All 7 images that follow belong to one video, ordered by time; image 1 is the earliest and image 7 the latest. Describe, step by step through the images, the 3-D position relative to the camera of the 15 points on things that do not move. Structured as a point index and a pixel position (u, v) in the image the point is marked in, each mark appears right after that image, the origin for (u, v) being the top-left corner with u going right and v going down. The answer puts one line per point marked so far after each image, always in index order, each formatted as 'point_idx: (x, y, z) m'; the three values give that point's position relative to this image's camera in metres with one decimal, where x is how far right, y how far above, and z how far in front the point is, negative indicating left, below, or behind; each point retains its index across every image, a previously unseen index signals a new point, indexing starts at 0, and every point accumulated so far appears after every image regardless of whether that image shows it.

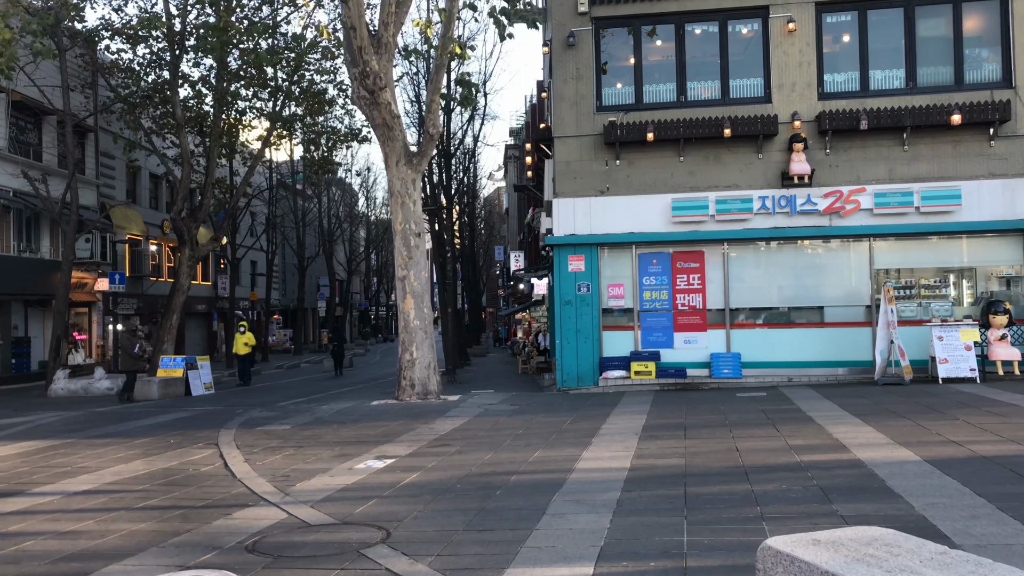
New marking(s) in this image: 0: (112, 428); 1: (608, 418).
0: (-6.7, -2.4, +14.4) m
1: (+1.5, -2.0, +12.9) m
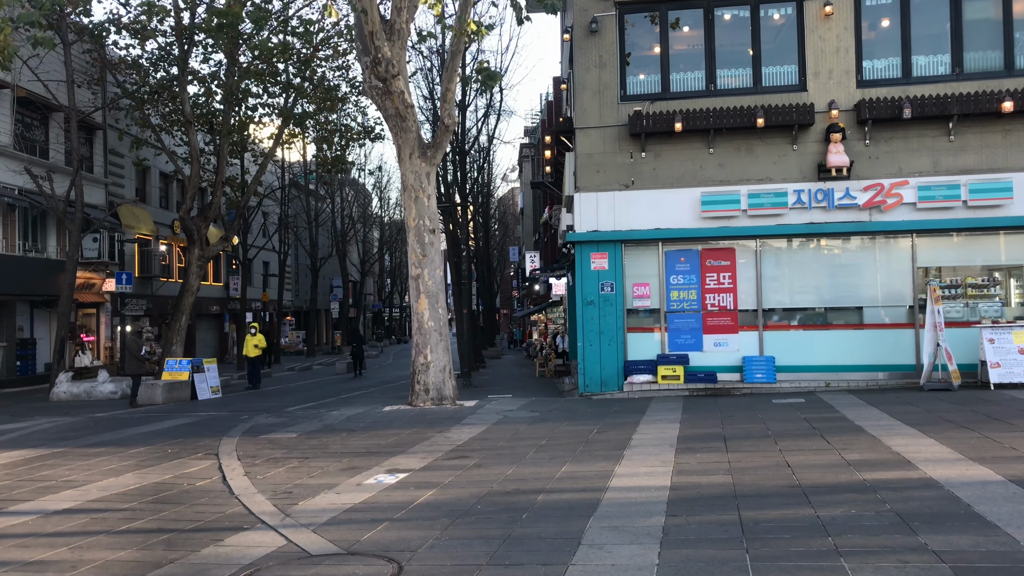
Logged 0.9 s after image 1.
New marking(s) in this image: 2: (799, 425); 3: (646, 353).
0: (-6.4, -2.3, +13.6) m
1: (+1.8, -2.0, +12.0) m
2: (+3.9, -1.8, +11.5) m
3: (+2.6, -1.3, +16.8) m
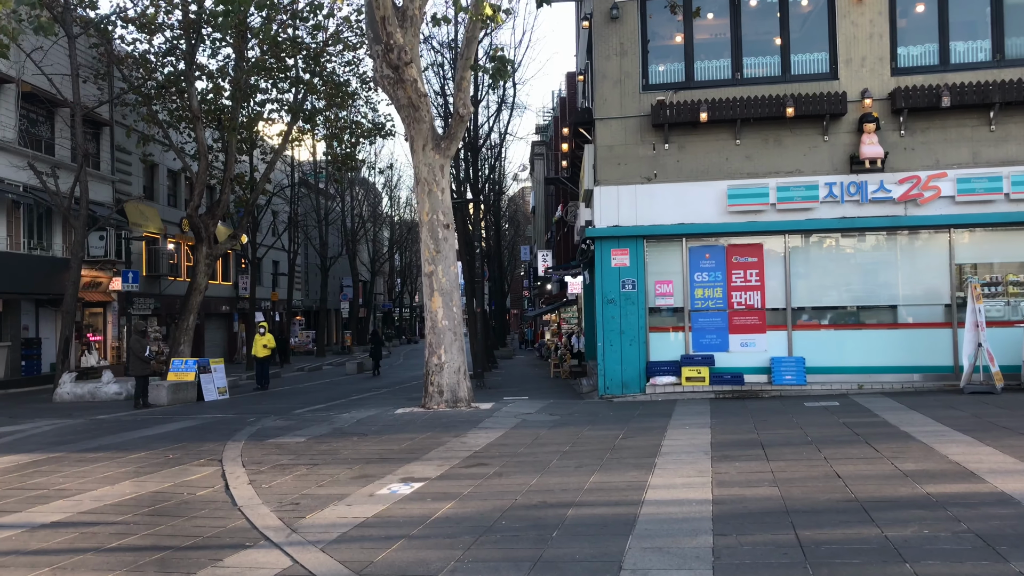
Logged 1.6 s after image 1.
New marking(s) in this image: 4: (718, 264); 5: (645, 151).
0: (-6.1, -2.3, +13.0) m
1: (+2.0, -1.9, +11.3) m
2: (+4.1, -1.8, +10.8) m
3: (+3.0, -1.2, +16.1) m
4: (+3.8, +0.4, +16.0) m
5: (+2.5, +2.6, +16.2) m
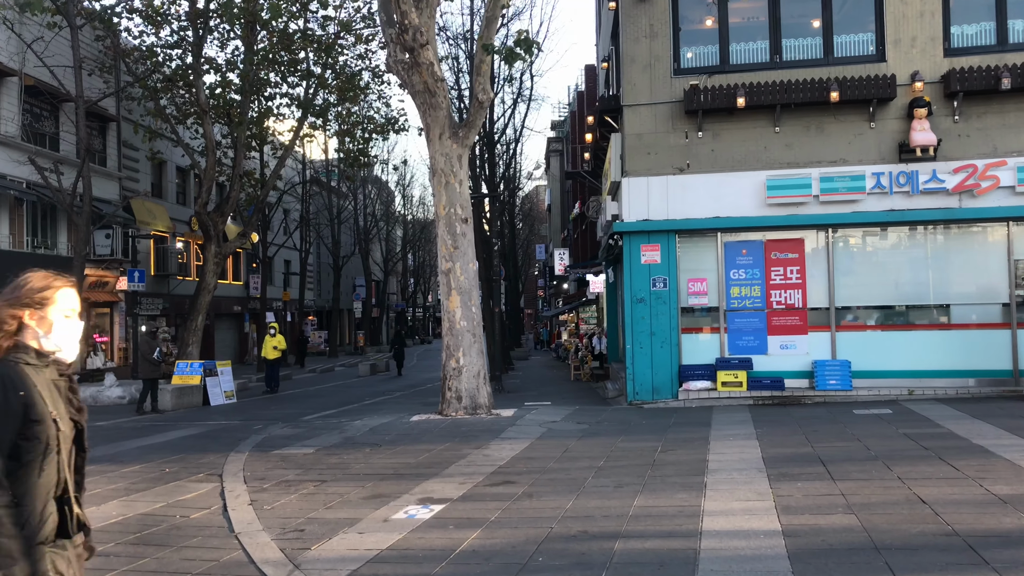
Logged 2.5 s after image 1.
0: (-5.7, -2.3, +12.1) m
1: (+2.4, -1.9, +10.2) m
2: (+4.5, -1.8, +9.7) m
3: (+3.4, -1.2, +15.0) m
4: (+4.2, +0.5, +14.9) m
5: (+2.9, +2.6, +15.1) m
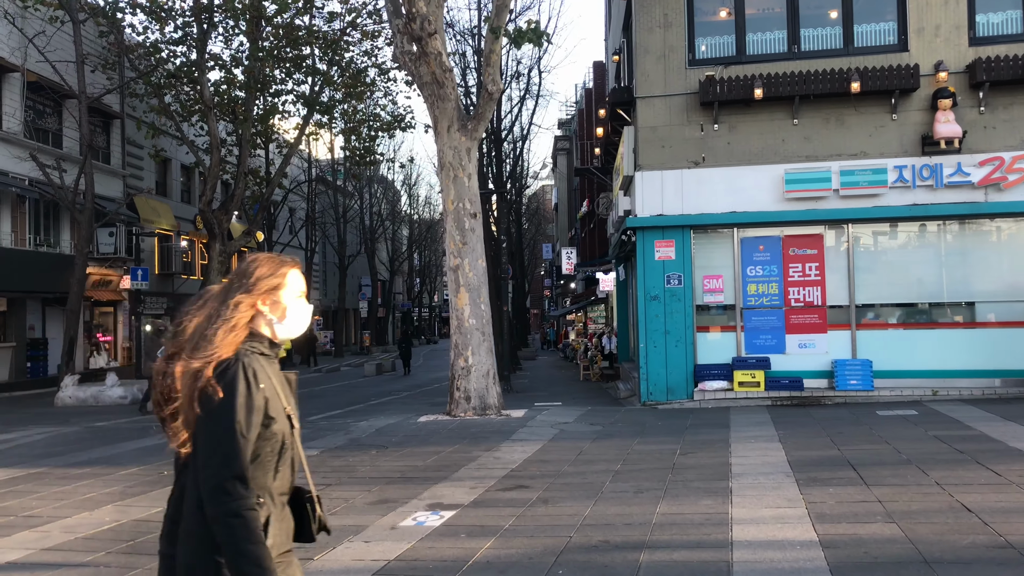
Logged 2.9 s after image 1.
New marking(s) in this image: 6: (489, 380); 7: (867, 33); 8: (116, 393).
0: (-5.6, -2.2, +11.7) m
1: (+2.5, -1.8, +9.8) m
2: (+4.6, -1.7, +9.2) m
3: (+3.5, -1.2, +14.6) m
4: (+4.4, +0.5, +14.5) m
5: (+3.1, +2.7, +14.7) m
6: (-0.4, -1.5, +14.0) m
7: (+5.9, +4.3, +14.3) m
8: (-9.1, -2.4, +19.6) m
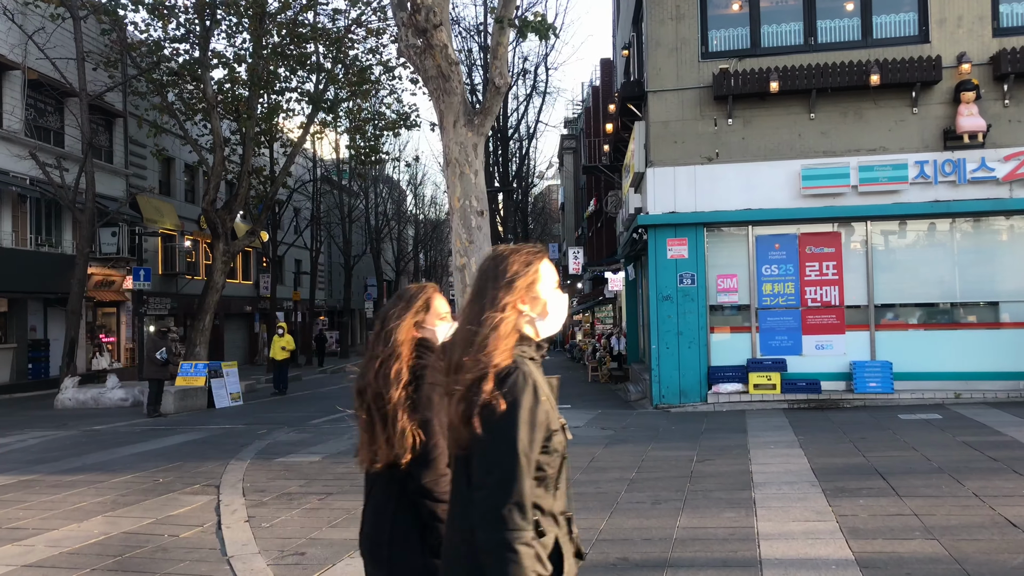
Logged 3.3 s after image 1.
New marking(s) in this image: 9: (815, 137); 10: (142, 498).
0: (-5.5, -2.2, +11.3) m
1: (+2.6, -1.8, +9.4) m
2: (+4.7, -1.7, +8.8) m
3: (+3.7, -1.2, +14.1) m
4: (+4.5, +0.5, +14.0) m
5: (+3.2, +2.7, +14.2) m
6: (-0.2, -1.5, +13.6) m
7: (+6.1, +4.3, +13.8) m
8: (-8.9, -2.4, +19.3) m
9: (+4.9, +2.5, +13.9) m
10: (-3.8, -2.1, +8.7) m
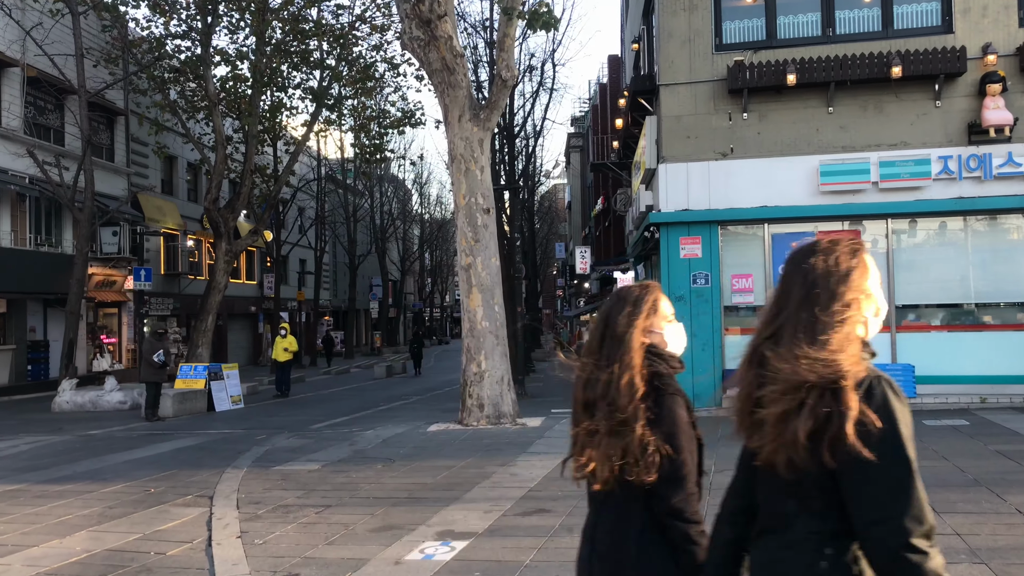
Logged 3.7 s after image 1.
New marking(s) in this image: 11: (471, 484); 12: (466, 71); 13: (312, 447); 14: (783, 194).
0: (-5.4, -2.2, +10.9) m
1: (+2.7, -1.8, +8.9) m
2: (+4.8, -1.7, +8.3) m
3: (+3.8, -1.2, +13.7) m
4: (+4.7, +0.5, +13.5) m
5: (+3.3, +2.7, +13.8) m
6: (-0.1, -1.5, +13.1) m
7: (+6.2, +4.3, +13.3) m
8: (-8.8, -2.4, +18.9) m
9: (+5.0, +2.5, +13.4) m
10: (-3.7, -2.1, +8.2) m
11: (-0.4, -2.0, +8.8) m
12: (-0.7, +3.3, +13.0) m
13: (-2.8, -2.2, +11.8) m
14: (+4.3, +1.5, +13.5) m
